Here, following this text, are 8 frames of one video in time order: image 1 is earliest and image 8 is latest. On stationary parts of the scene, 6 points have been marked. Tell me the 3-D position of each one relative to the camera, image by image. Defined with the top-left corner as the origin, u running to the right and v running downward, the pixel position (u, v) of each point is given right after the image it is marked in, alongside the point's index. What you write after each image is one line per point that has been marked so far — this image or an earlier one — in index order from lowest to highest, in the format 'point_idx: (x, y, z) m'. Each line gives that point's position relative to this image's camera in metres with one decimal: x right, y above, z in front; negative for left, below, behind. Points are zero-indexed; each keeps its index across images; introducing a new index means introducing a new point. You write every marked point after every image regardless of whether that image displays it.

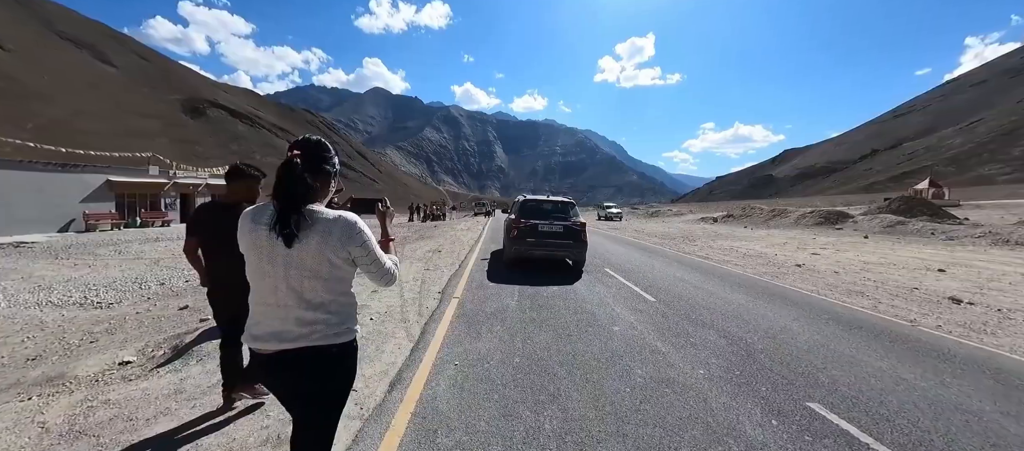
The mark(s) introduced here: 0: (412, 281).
0: (-2.9, -1.7, +9.8) m
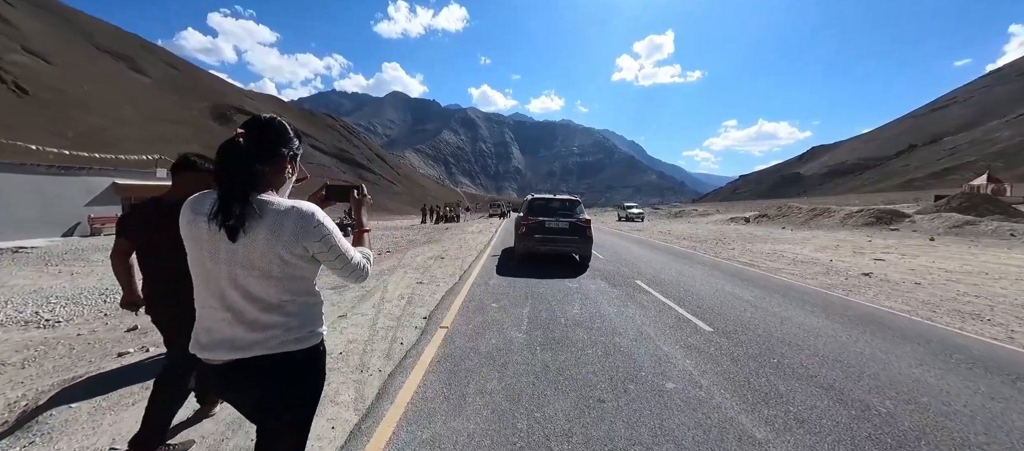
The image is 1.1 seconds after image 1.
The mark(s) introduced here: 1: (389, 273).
0: (-2.7, -1.8, +7.9) m
1: (-4.4, -1.7, +11.7) m
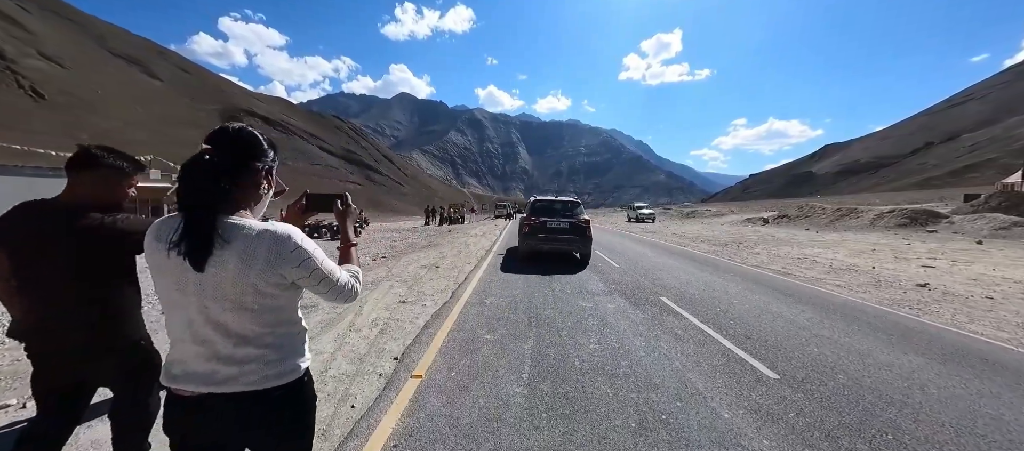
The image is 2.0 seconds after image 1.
0: (-2.7, -2.0, +6.4) m
1: (-4.4, -1.9, +10.2) m
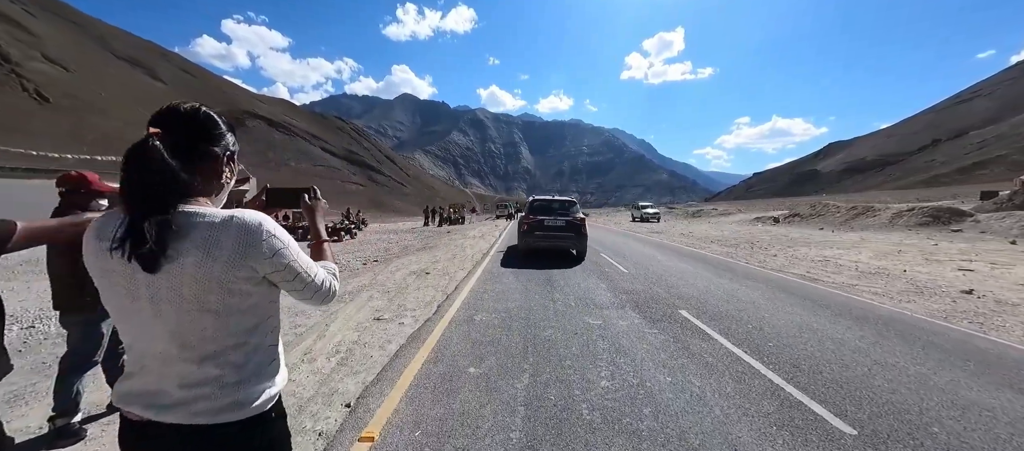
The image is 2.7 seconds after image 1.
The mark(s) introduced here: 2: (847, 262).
0: (-2.8, -2.1, +5.2) m
1: (-4.5, -1.9, +9.1) m
2: (+17.4, -1.9, +17.2) m
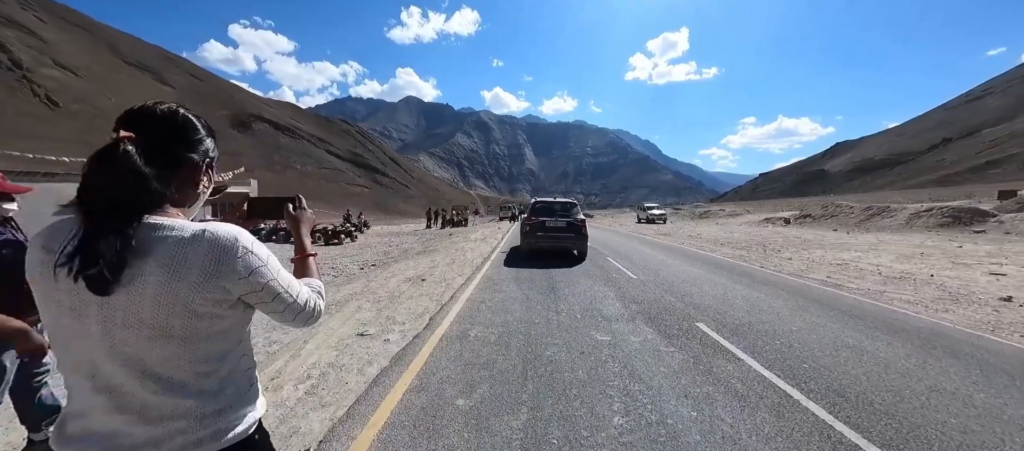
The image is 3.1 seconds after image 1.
0: (-2.9, -2.1, +4.5) m
1: (-4.5, -2.1, +8.4) m
2: (+17.5, -2.0, +16.2) m
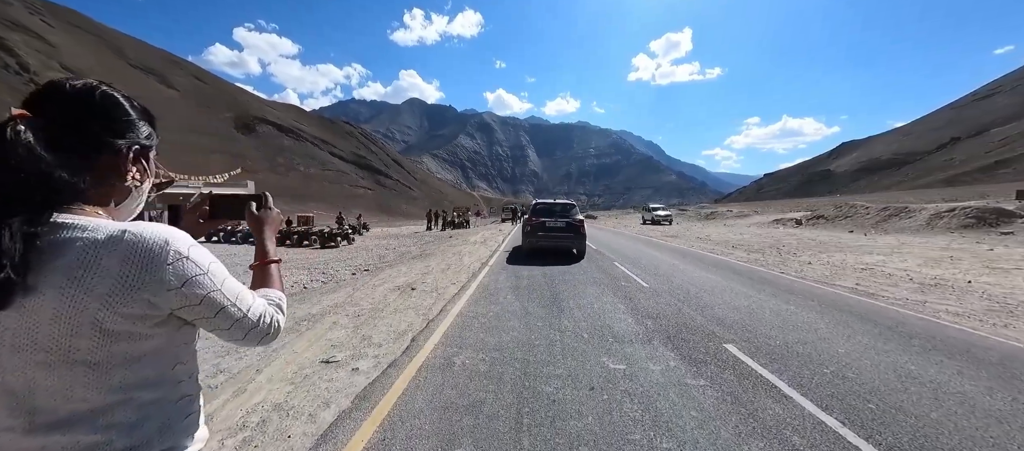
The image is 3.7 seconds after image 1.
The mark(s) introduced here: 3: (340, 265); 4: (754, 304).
0: (-3.0, -2.2, +3.5) m
1: (-4.5, -2.2, +7.4) m
2: (+17.5, -2.1, +15.0) m
3: (-10.2, -2.3, +19.4) m
4: (+6.4, -2.1, +8.8) m
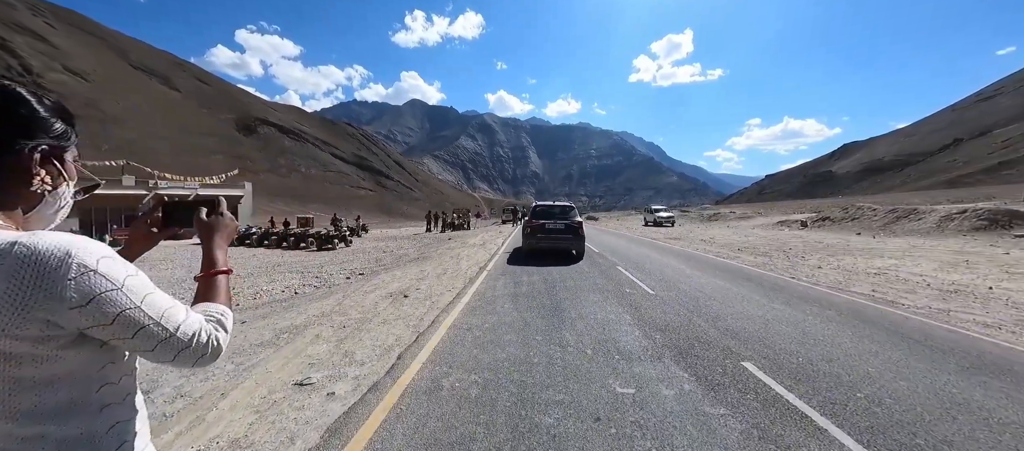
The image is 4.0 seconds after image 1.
0: (-3.1, -2.3, +3.0) m
1: (-4.6, -2.3, +6.9) m
2: (+17.5, -2.2, +14.4) m
3: (-10.2, -2.5, +18.9) m
4: (+6.4, -2.2, +8.3) m
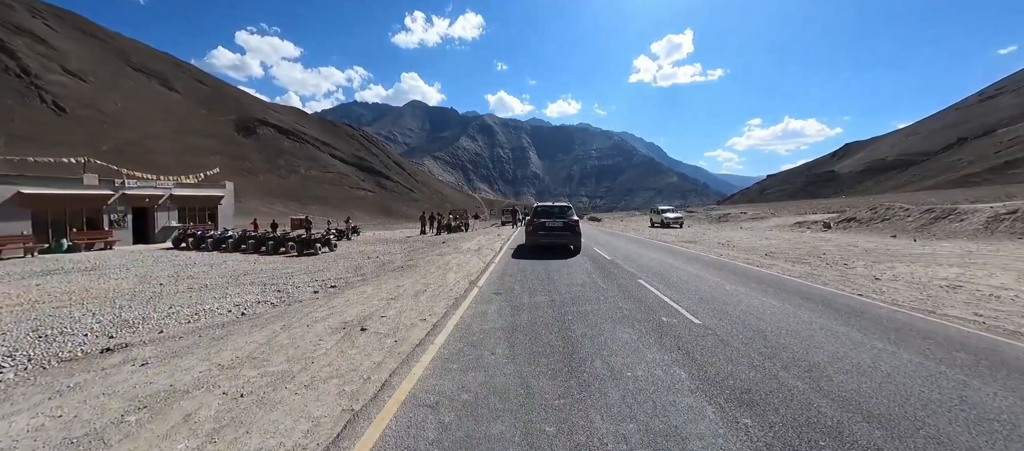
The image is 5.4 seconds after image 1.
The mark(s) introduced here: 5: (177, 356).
0: (-3.1, -2.4, +0.4) m
1: (-4.7, -2.4, +4.3) m
2: (+17.4, -2.3, +11.8) m
3: (-10.2, -2.6, +16.3) m
4: (+6.3, -2.3, +5.7) m
5: (-7.3, -2.8, +7.2) m
